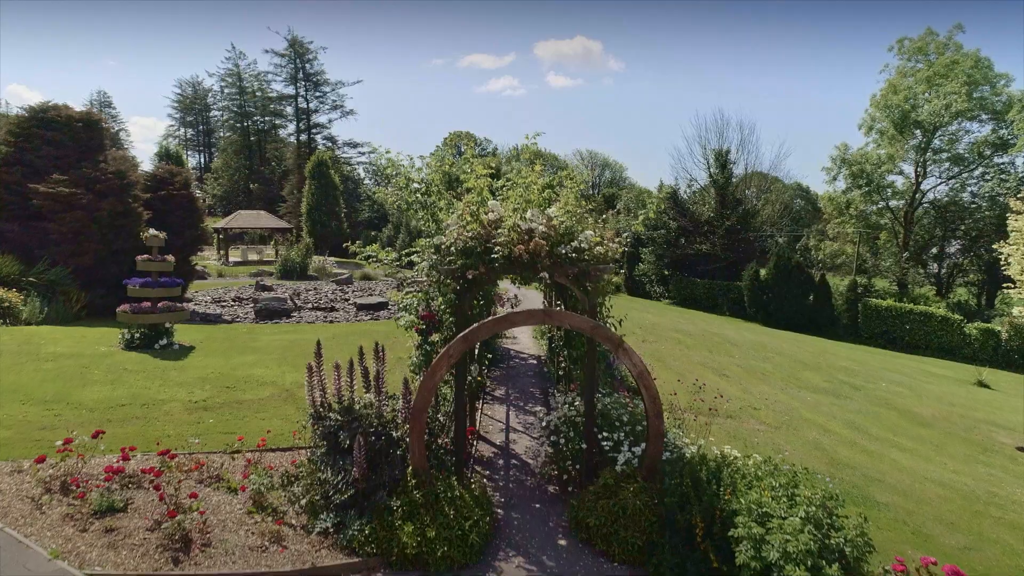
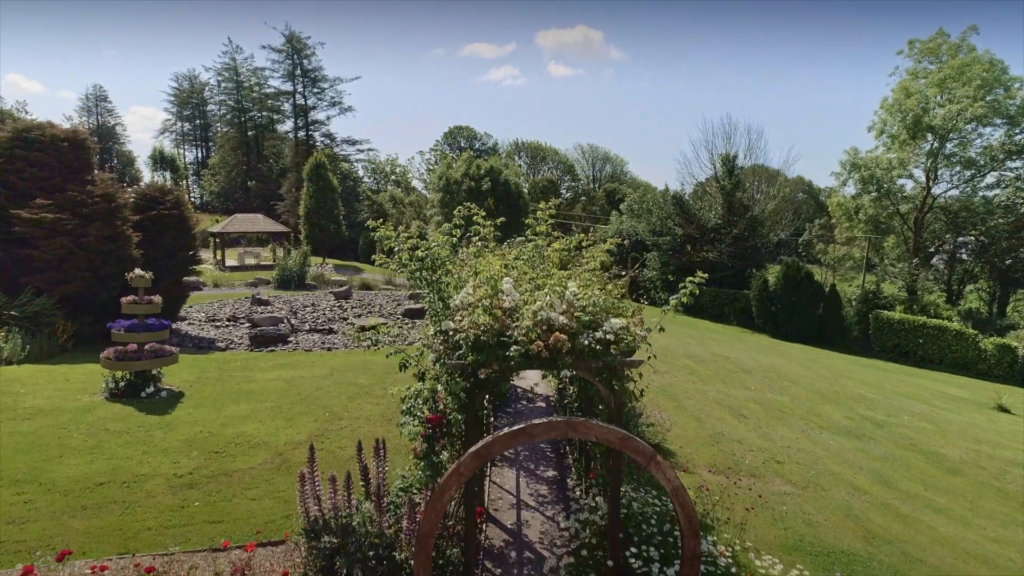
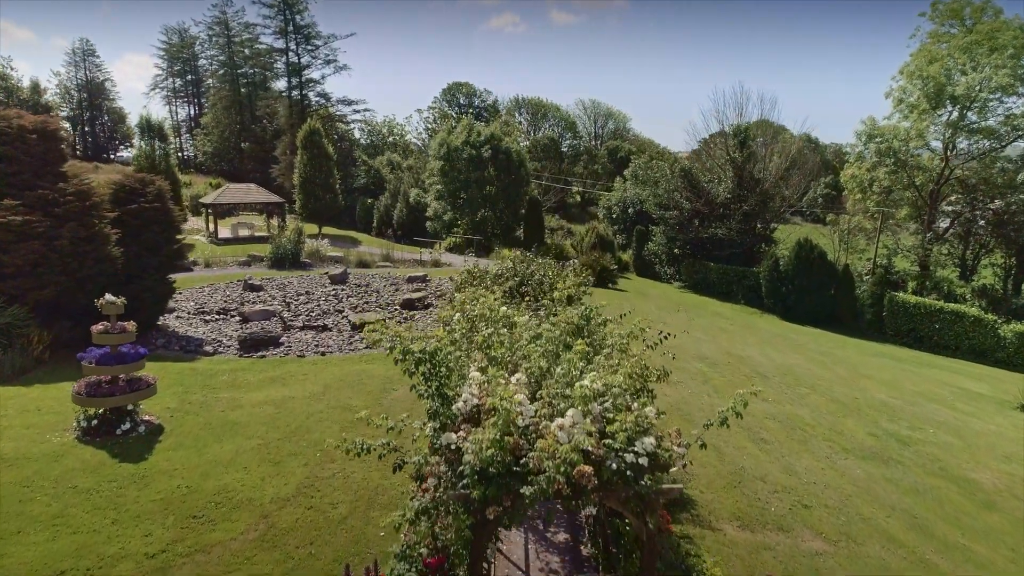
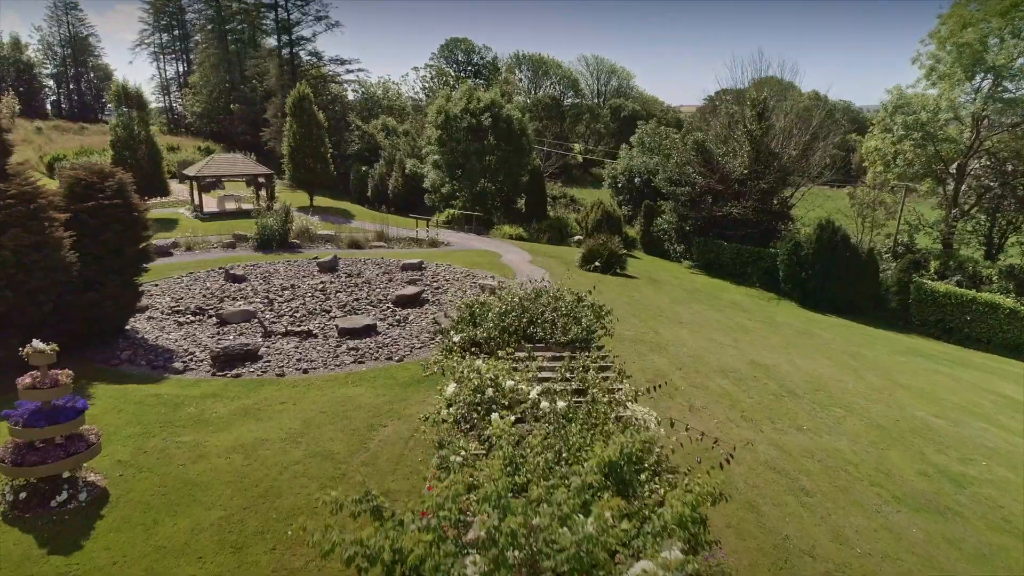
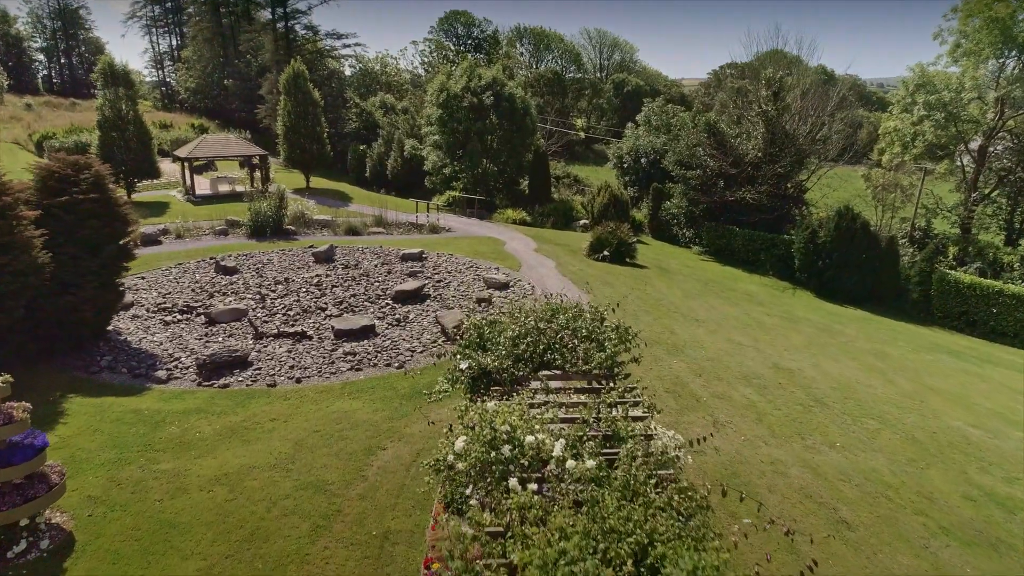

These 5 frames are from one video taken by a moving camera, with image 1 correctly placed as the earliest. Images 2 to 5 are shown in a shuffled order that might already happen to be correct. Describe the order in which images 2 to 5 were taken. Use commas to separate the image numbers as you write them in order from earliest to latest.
2, 3, 4, 5
